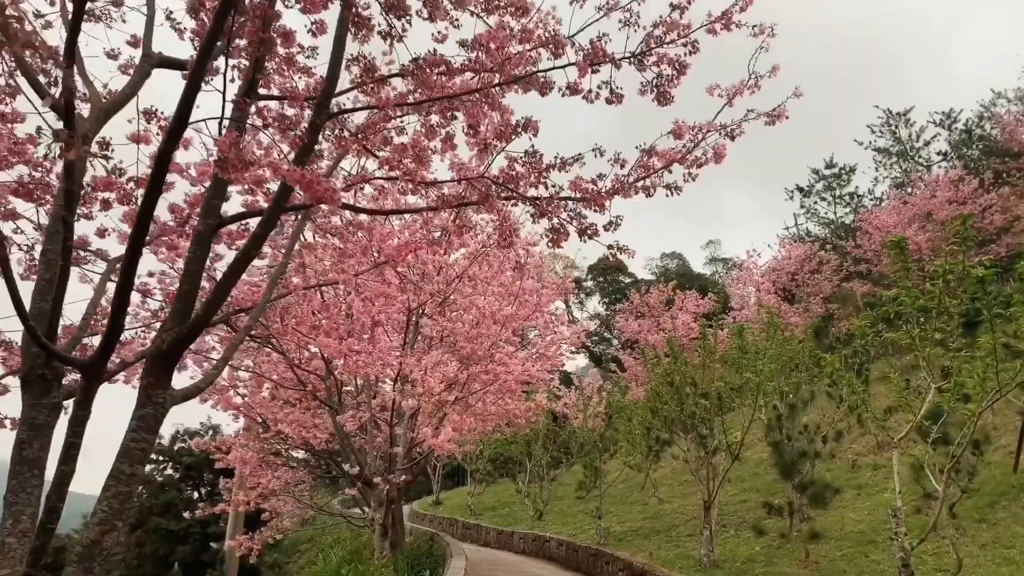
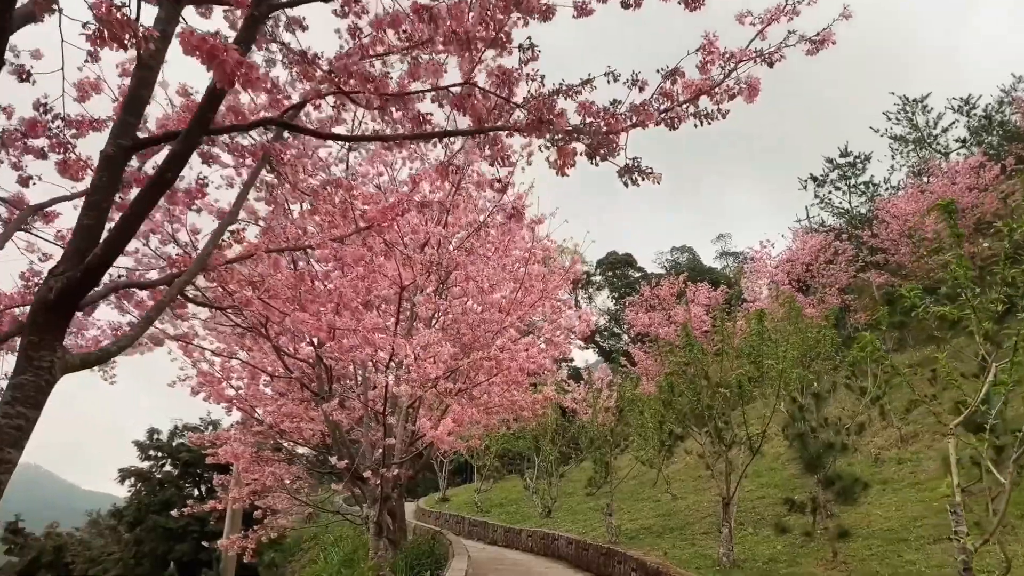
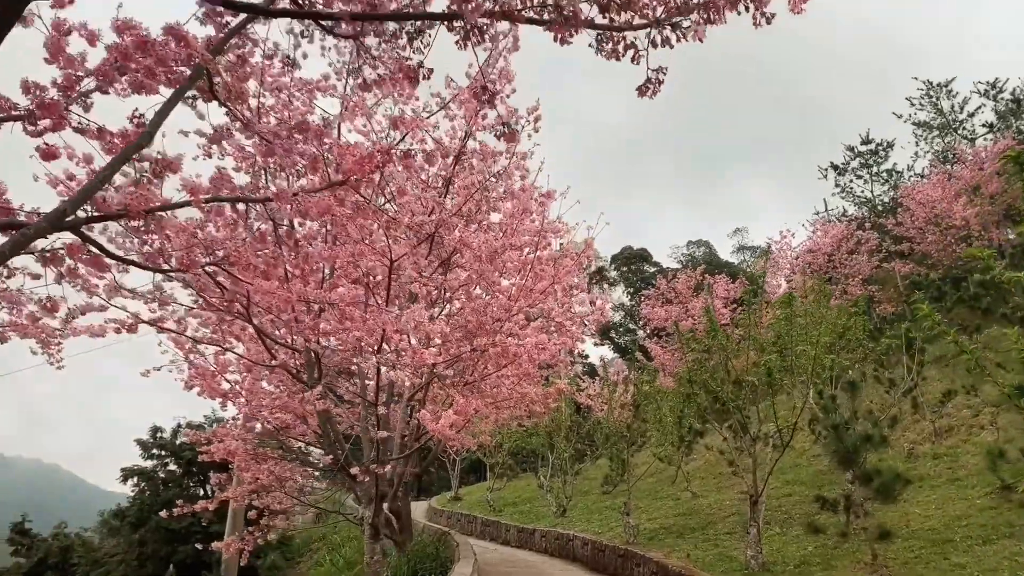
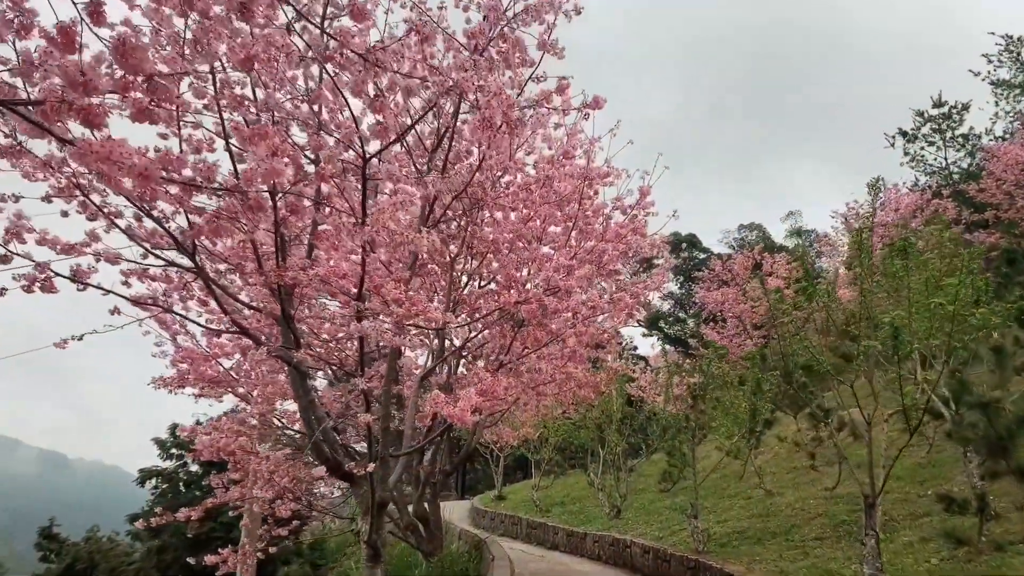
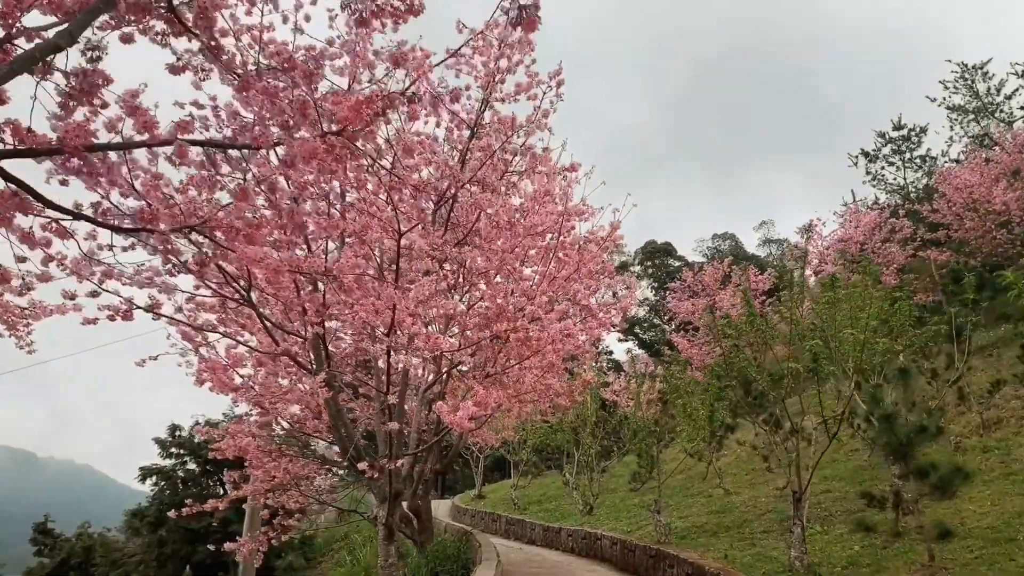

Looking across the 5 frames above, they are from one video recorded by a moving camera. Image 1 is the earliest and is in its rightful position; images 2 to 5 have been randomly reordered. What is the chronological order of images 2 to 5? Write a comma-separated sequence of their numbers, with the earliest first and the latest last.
2, 3, 5, 4
